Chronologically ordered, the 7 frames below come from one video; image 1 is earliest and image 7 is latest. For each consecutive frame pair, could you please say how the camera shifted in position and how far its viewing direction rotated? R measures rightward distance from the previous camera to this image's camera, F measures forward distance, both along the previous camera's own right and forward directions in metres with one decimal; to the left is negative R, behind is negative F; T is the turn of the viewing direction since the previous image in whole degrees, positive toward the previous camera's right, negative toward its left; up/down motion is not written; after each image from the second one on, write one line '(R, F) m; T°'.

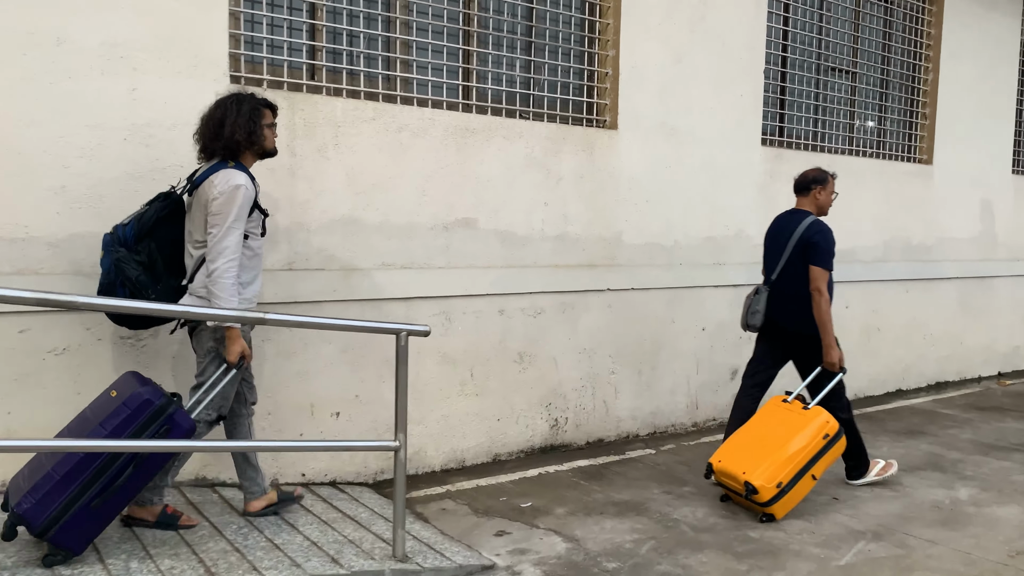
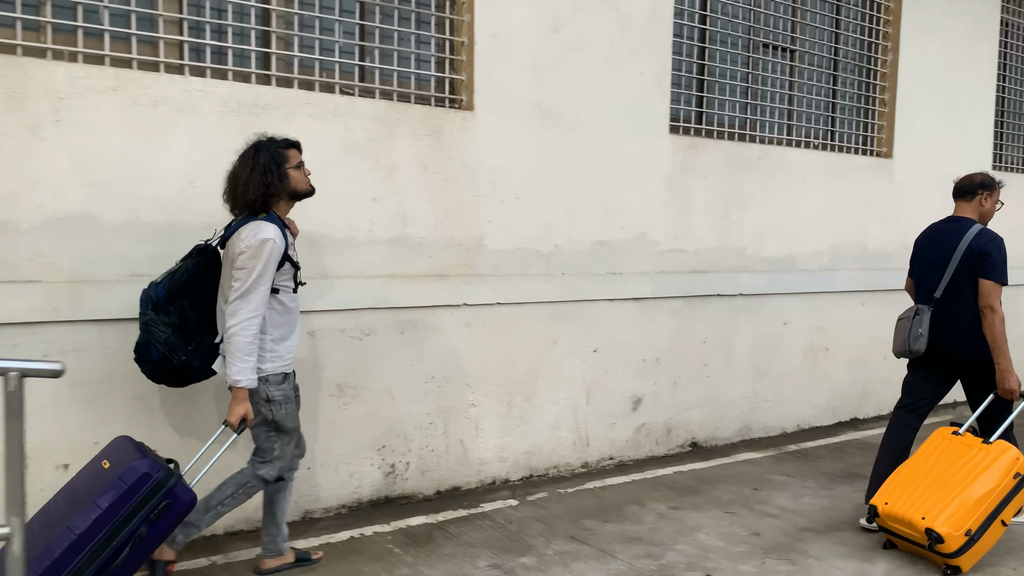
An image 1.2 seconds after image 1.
(+1.0, +0.9) m; -1°
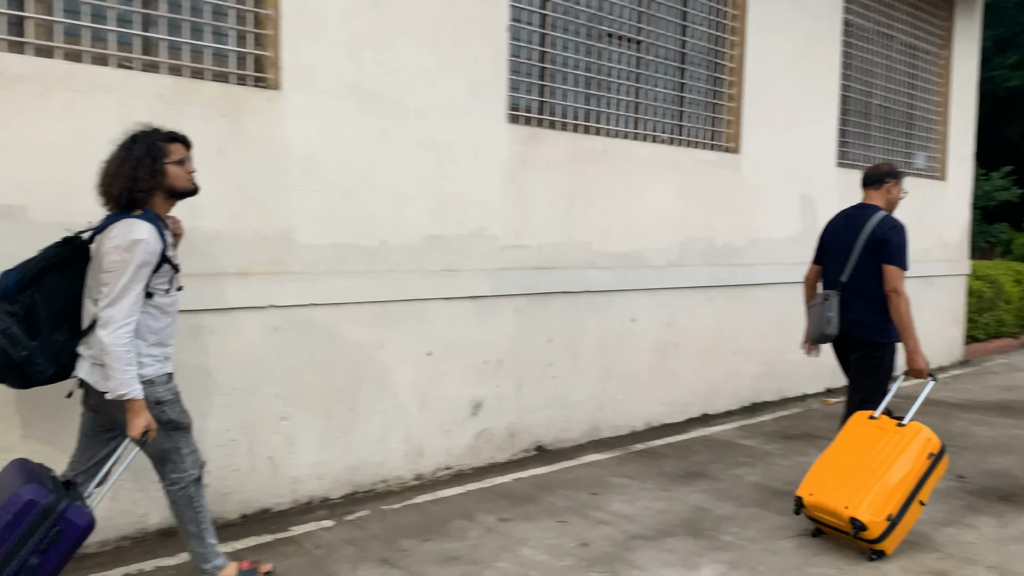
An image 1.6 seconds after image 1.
(+0.4, +0.3) m; +7°
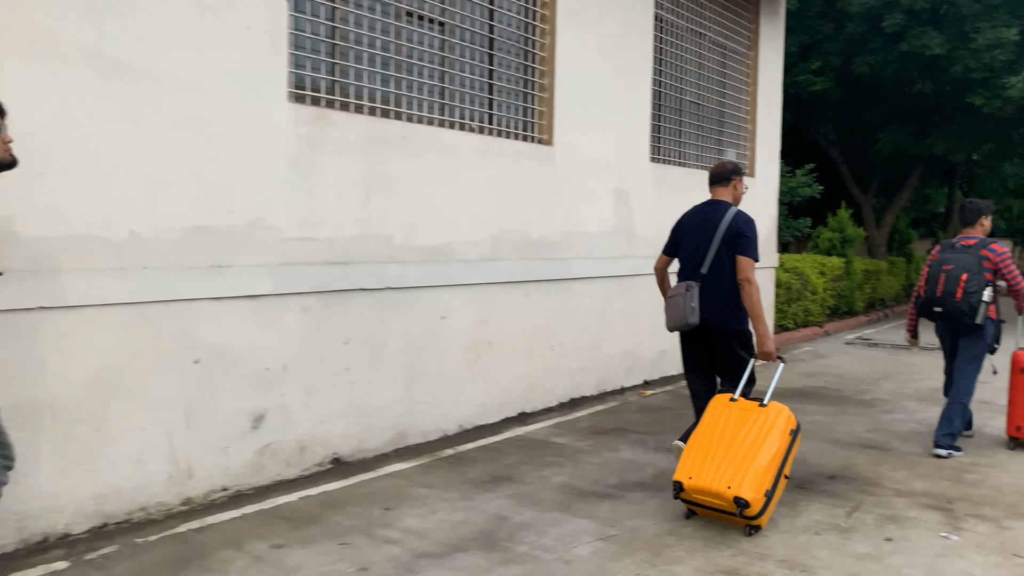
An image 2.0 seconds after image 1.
(+0.3, +0.3) m; +10°
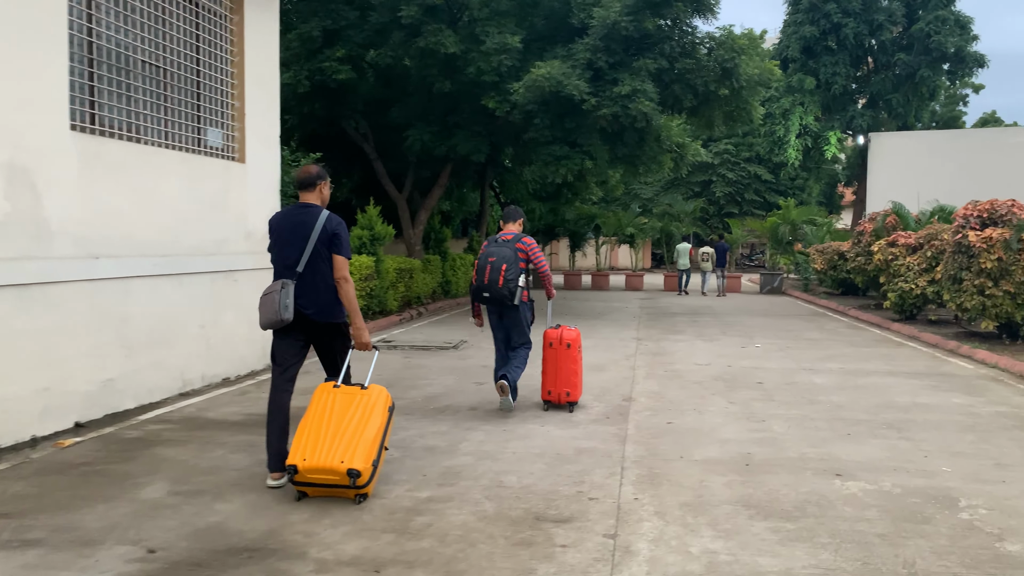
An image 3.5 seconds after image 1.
(+1.2, +1.1) m; +29°
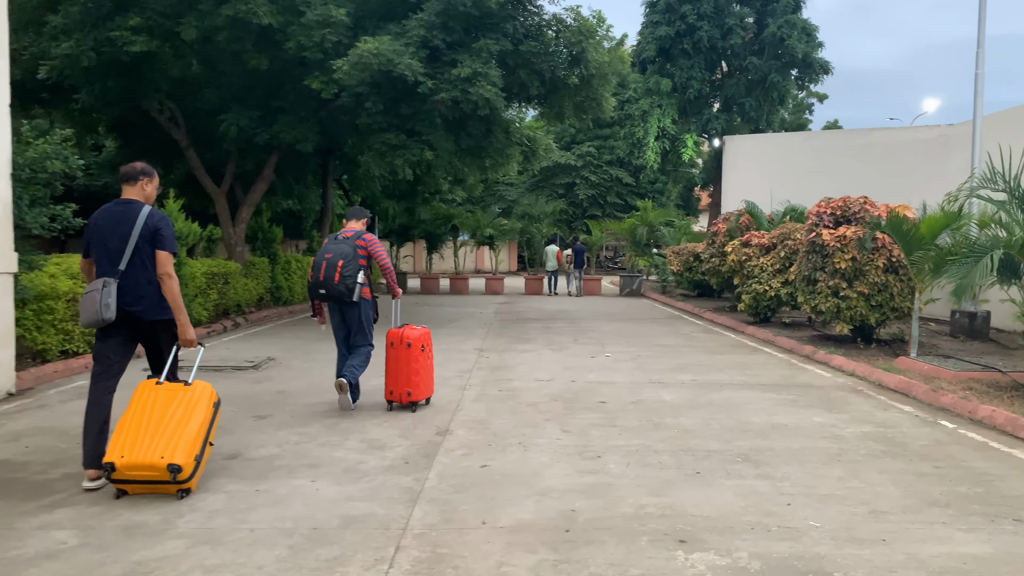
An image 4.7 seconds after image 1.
(+0.6, +1.3) m; +9°
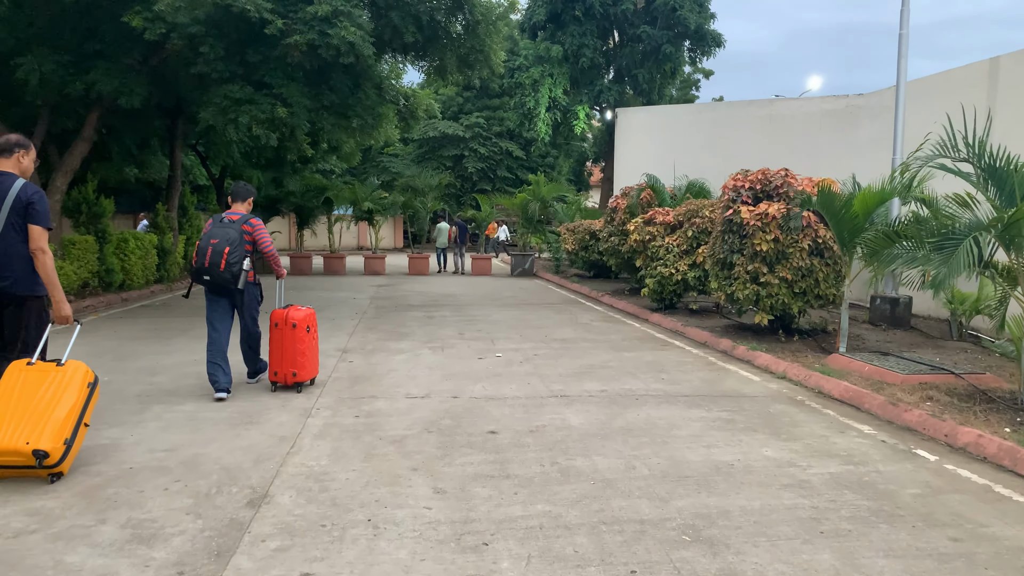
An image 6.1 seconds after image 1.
(+0.2, +1.7) m; +8°
